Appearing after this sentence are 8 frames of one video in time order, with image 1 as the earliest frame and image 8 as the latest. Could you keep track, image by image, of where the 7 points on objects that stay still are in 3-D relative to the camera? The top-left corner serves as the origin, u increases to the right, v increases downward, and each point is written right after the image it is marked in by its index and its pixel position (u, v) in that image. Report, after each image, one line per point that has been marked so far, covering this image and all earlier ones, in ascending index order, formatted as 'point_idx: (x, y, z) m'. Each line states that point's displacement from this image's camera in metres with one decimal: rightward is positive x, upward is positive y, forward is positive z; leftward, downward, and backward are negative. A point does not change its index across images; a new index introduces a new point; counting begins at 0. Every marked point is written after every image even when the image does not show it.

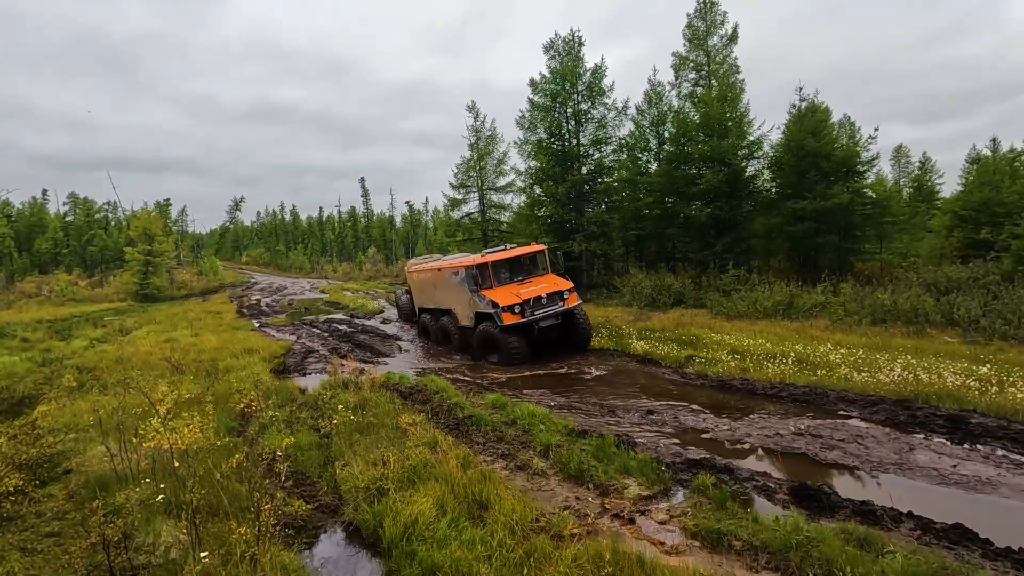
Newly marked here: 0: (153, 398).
0: (-6.4, -2.0, +9.5) m
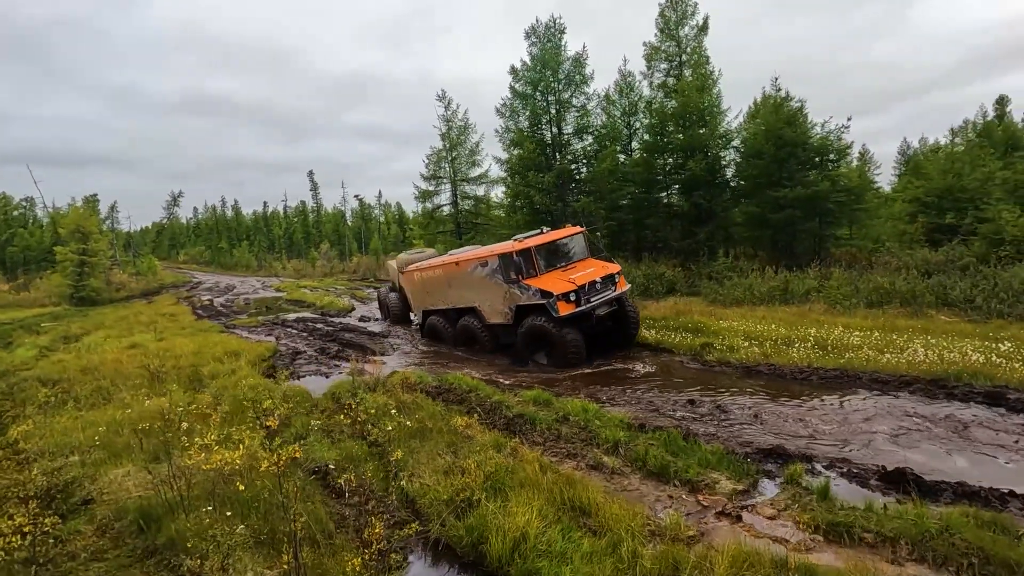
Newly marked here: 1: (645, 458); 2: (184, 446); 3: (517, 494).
0: (-5.8, -2.0, +8.5) m
1: (+1.6, -2.0, +6.3) m
2: (-4.0, -1.9, +6.5) m
3: (+0.1, -2.0, +5.2) m
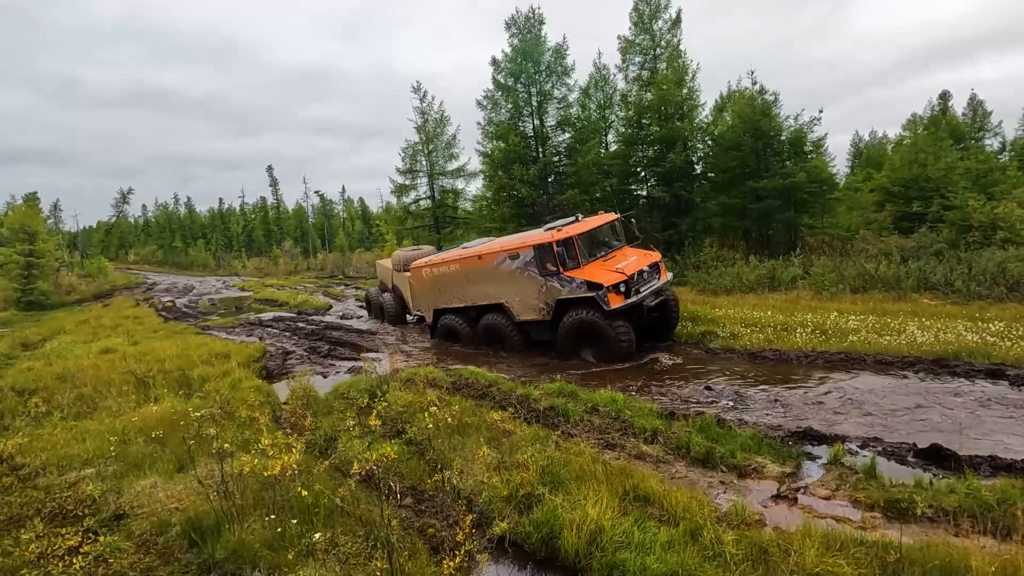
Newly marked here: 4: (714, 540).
0: (-5.4, -2.0, +8.0) m
1: (+2.1, -1.9, +6.4) m
2: (-3.5, -1.9, +6.2) m
3: (+0.6, -1.9, +5.2) m
4: (+1.6, -2.0, +4.3) m
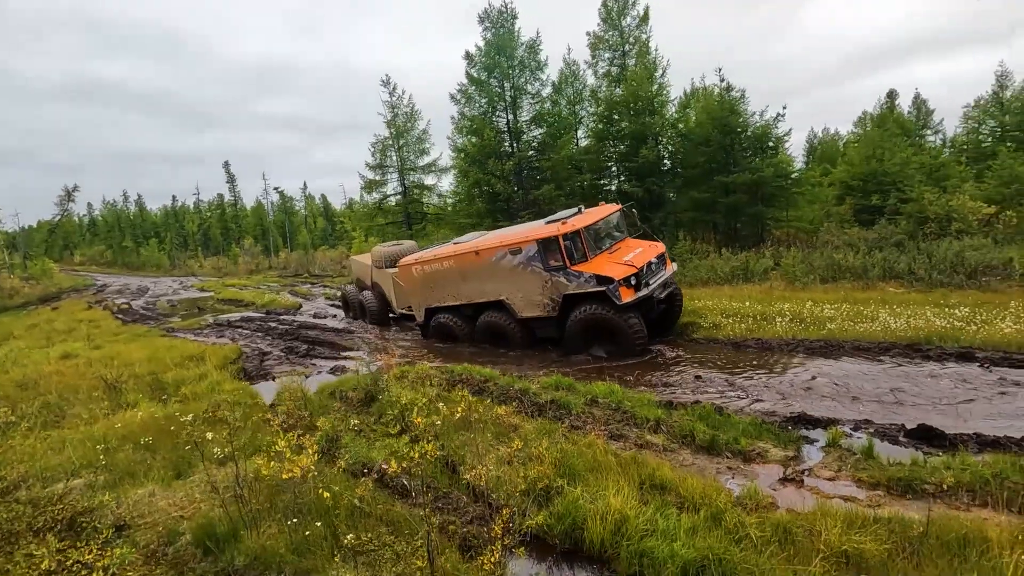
0: (-5.4, -2.0, +7.6) m
1: (+2.2, -1.8, +6.5) m
2: (-3.4, -1.9, +5.9) m
3: (+0.8, -1.9, +5.2) m
4: (+1.8, -1.9, +4.4) m
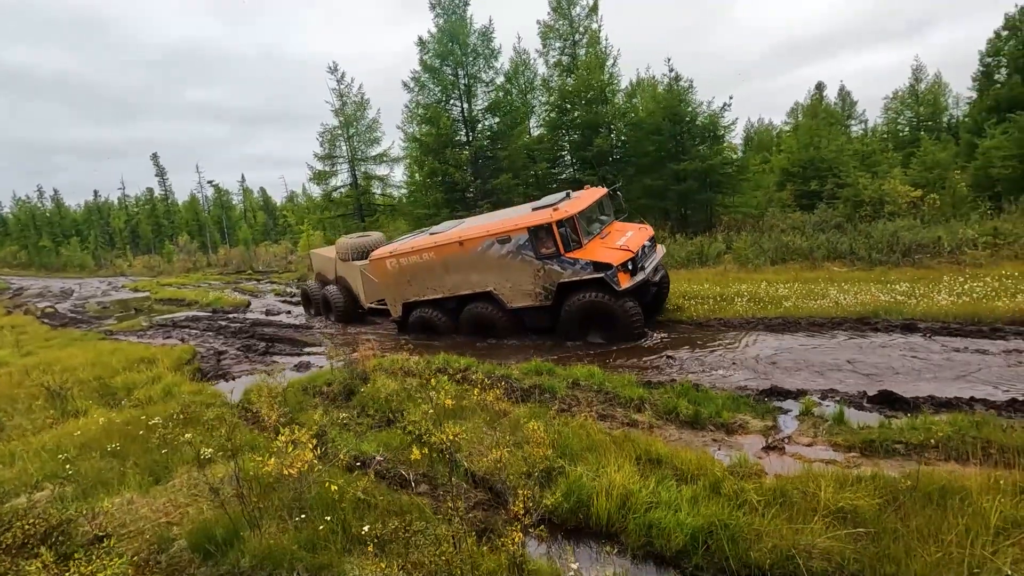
0: (-5.6, -1.9, +7.1) m
1: (+2.0, -1.5, +6.7) m
2: (-3.4, -1.8, +5.6) m
3: (+0.8, -1.7, +5.3) m
4: (+1.9, -1.7, +4.6) m
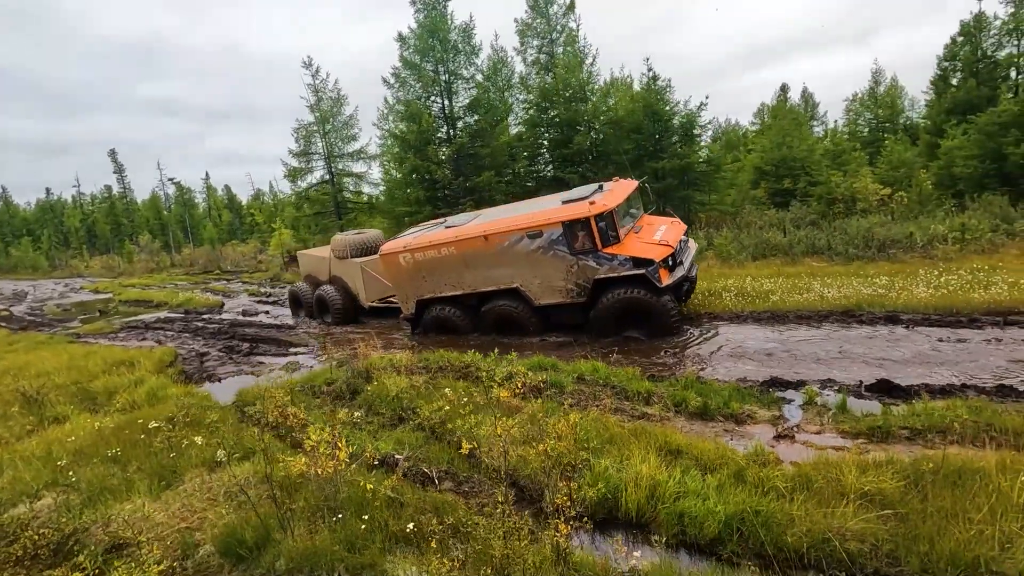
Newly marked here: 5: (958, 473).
0: (-5.5, -1.9, +6.8) m
1: (+2.2, -1.5, +6.8) m
2: (-3.2, -1.8, +5.4) m
3: (+1.0, -1.6, +5.3) m
4: (+2.2, -1.7, +4.7) m
5: (+3.6, -1.5, +4.3) m
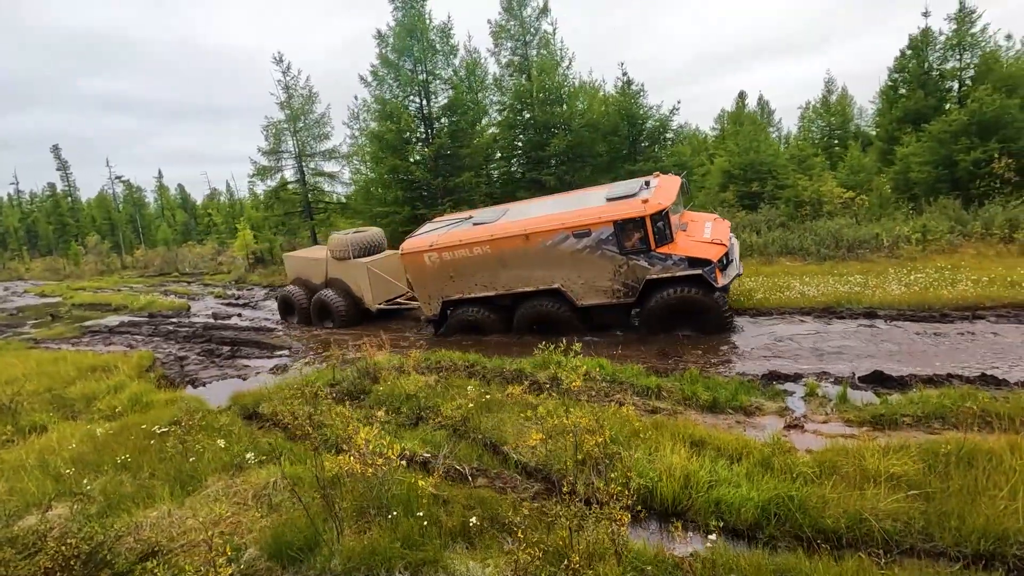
0: (-5.3, -1.9, +6.5) m
1: (+2.4, -1.4, +7.0) m
2: (-2.9, -1.8, +5.2) m
3: (+1.3, -1.6, +5.5) m
4: (+2.5, -1.6, +4.9) m
5: (+3.9, -1.4, +4.6) m
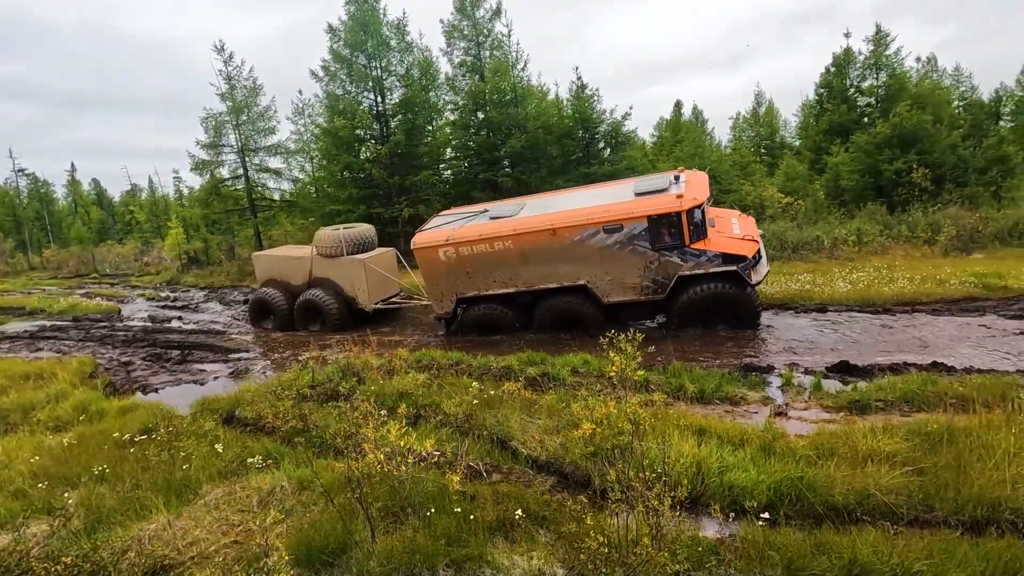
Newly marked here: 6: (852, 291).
0: (-5.2, -1.9, +5.8) m
1: (+2.3, -1.4, +7.3) m
2: (-2.8, -1.7, +4.9) m
3: (+1.4, -1.5, +5.6) m
4: (+2.6, -1.6, +5.2) m
5: (+4.1, -1.4, +5.0) m
6: (+7.4, -0.1, +11.8) m
